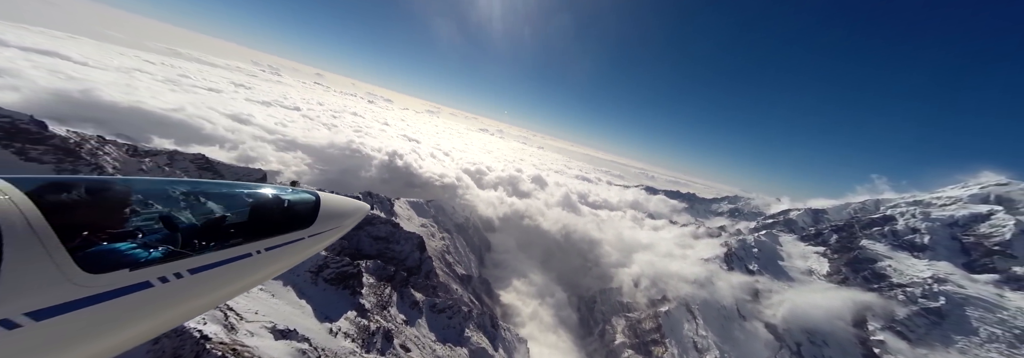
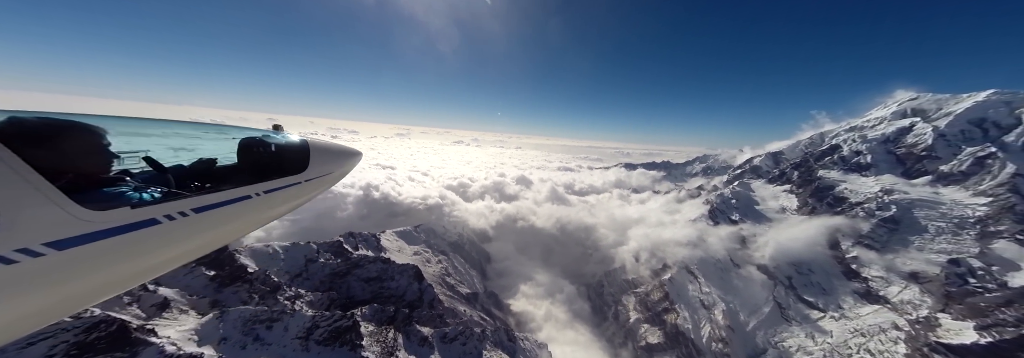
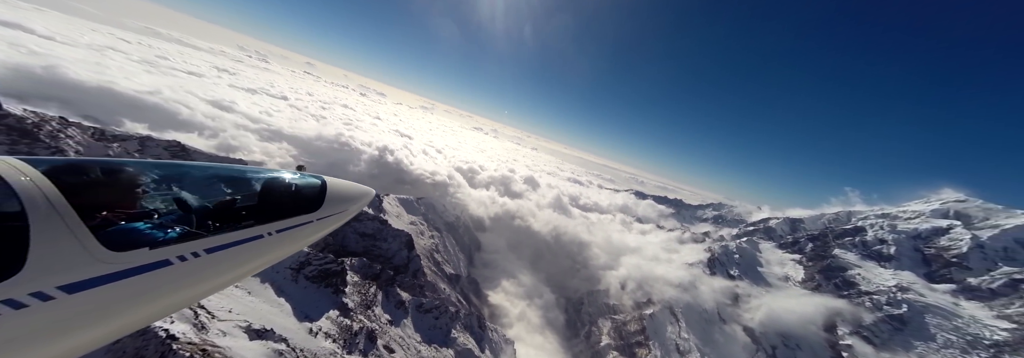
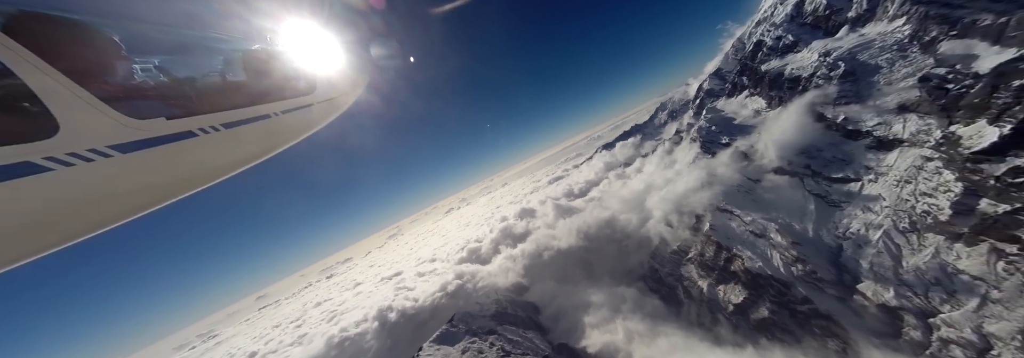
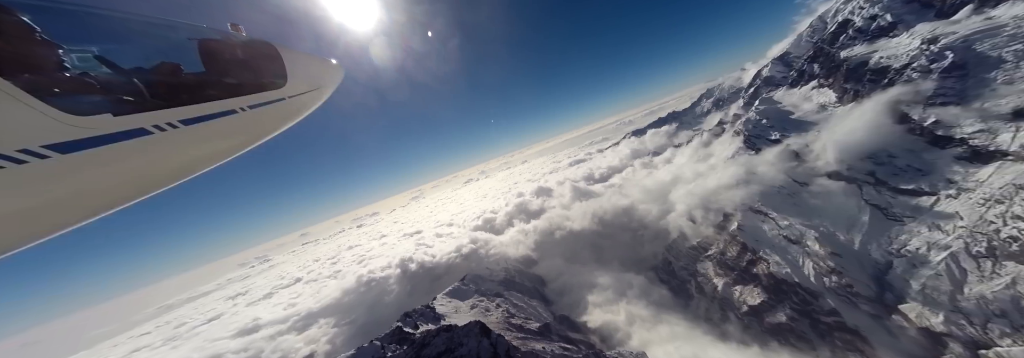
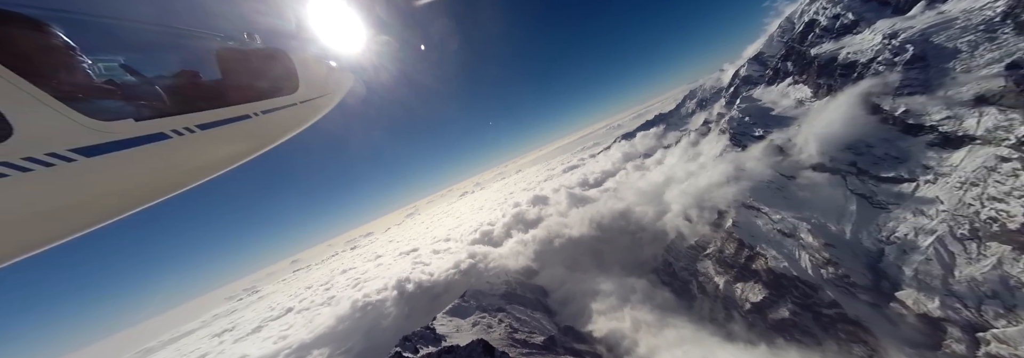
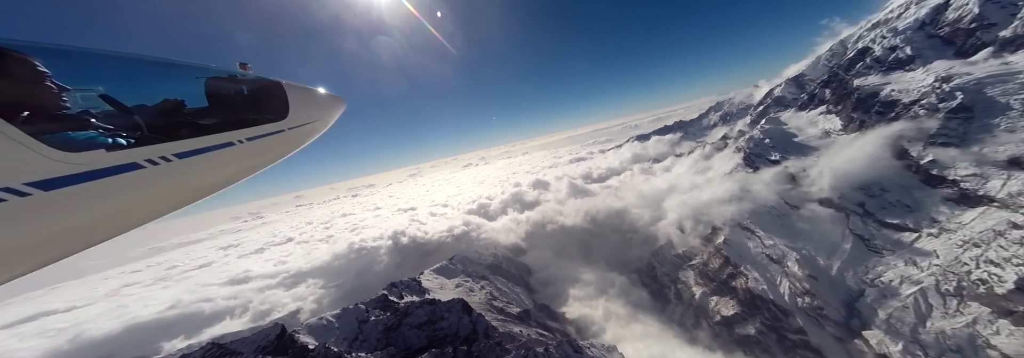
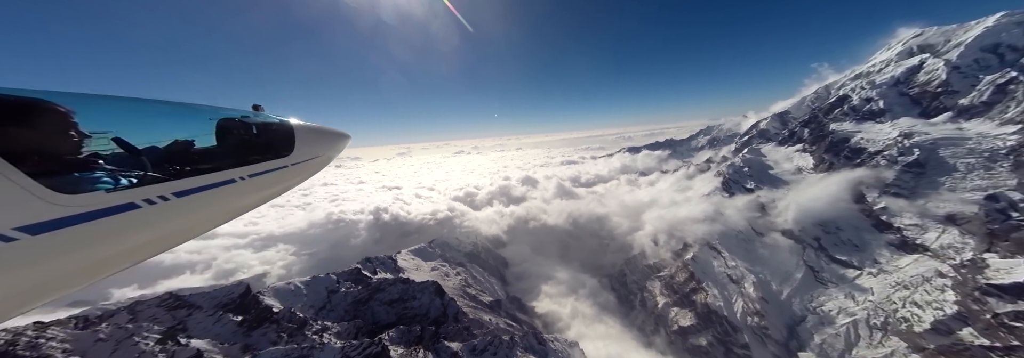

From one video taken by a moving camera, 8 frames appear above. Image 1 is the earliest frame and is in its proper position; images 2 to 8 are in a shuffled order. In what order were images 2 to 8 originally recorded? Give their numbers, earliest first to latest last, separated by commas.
3, 2, 8, 7, 5, 6, 4
